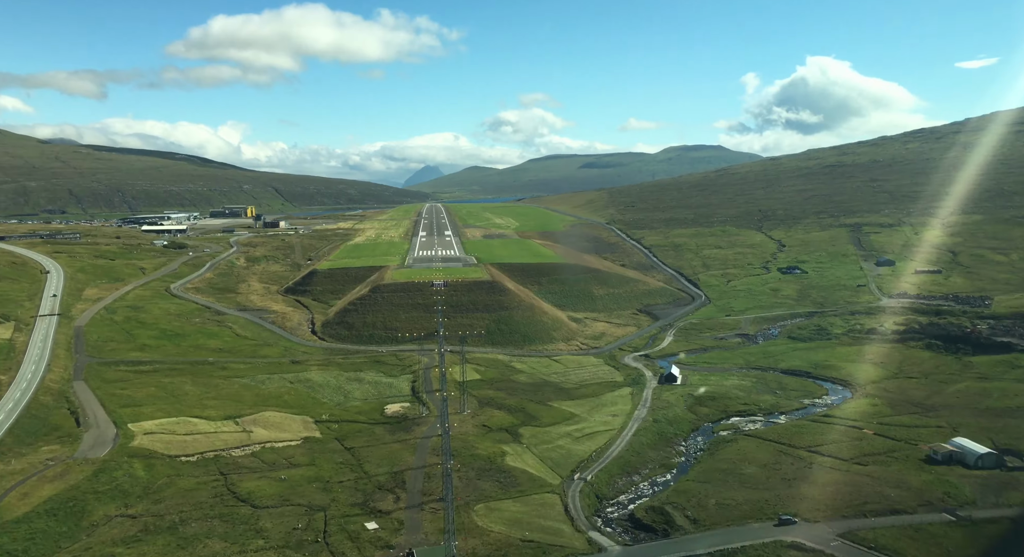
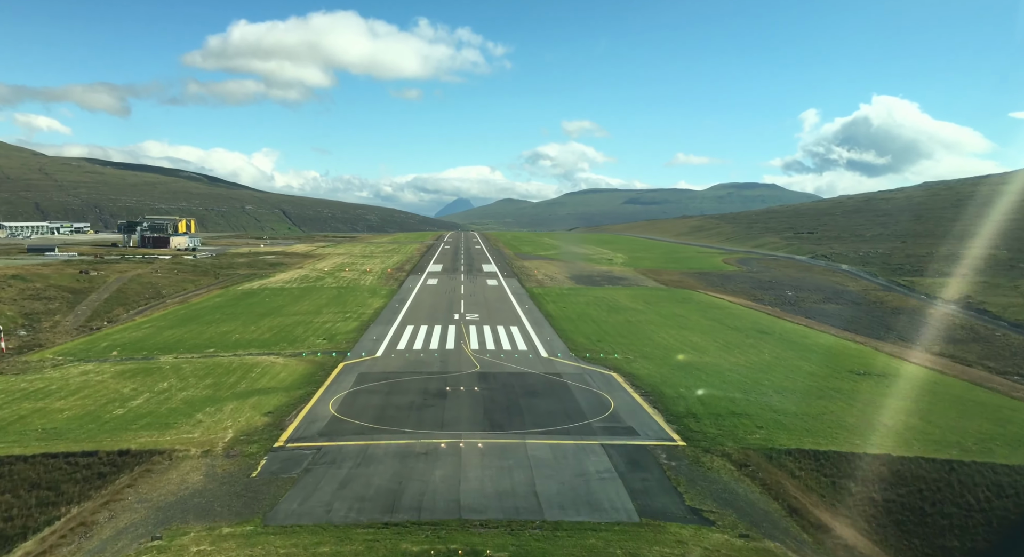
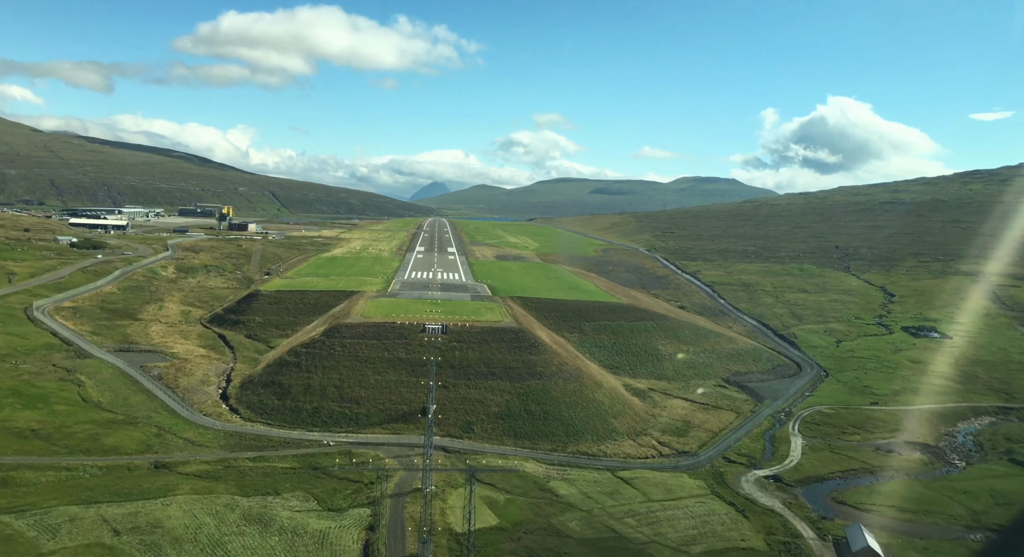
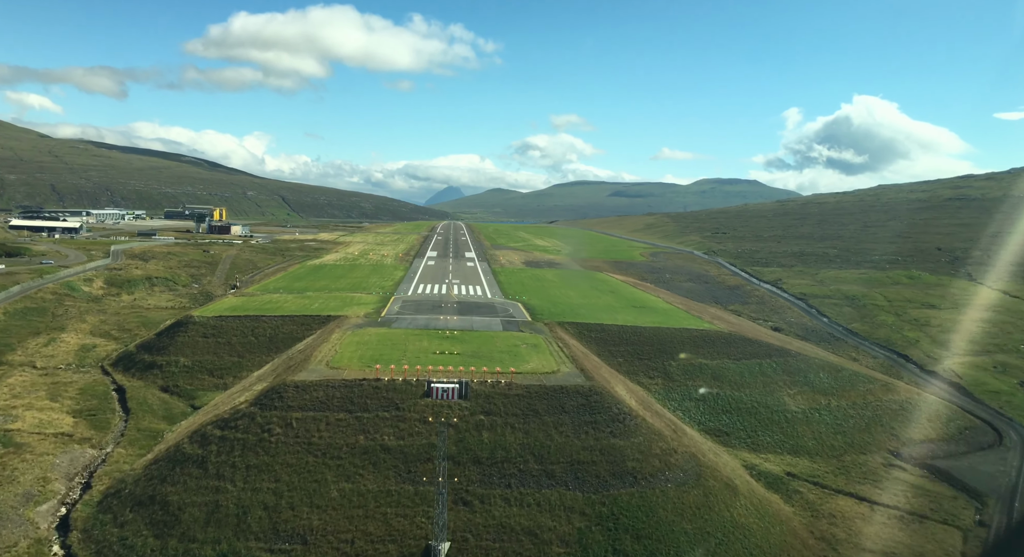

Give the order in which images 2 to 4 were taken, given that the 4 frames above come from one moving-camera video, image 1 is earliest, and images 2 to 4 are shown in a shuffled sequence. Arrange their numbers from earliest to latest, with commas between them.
3, 4, 2
